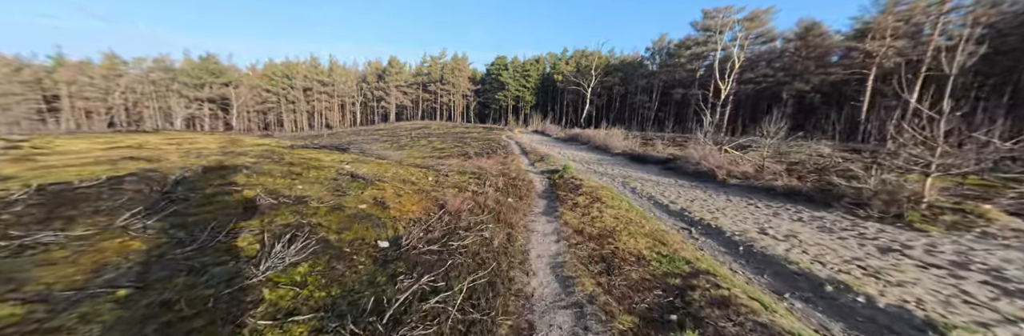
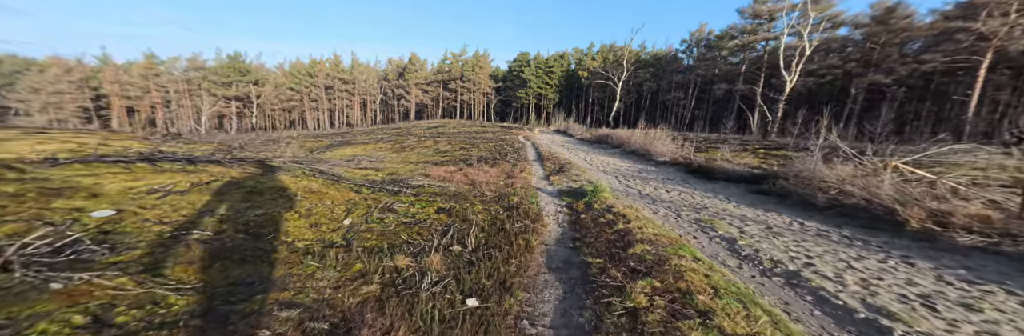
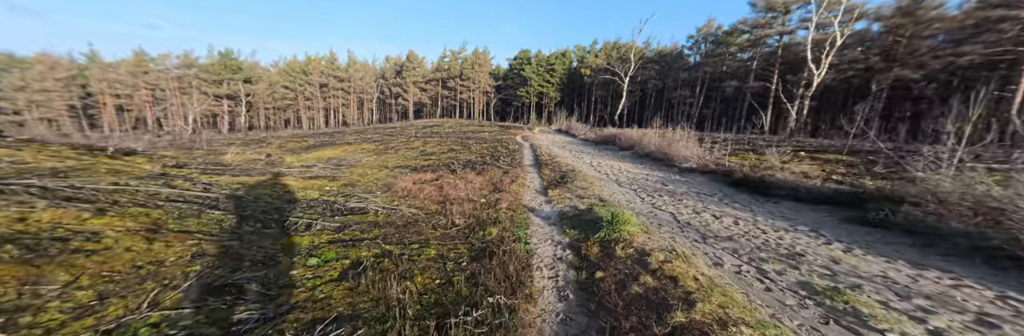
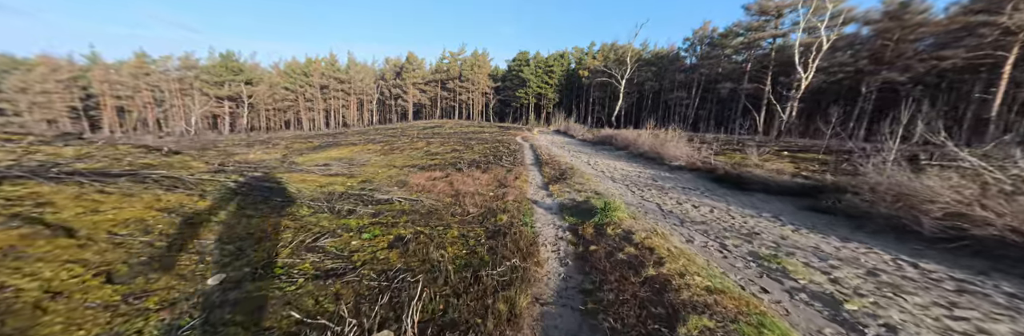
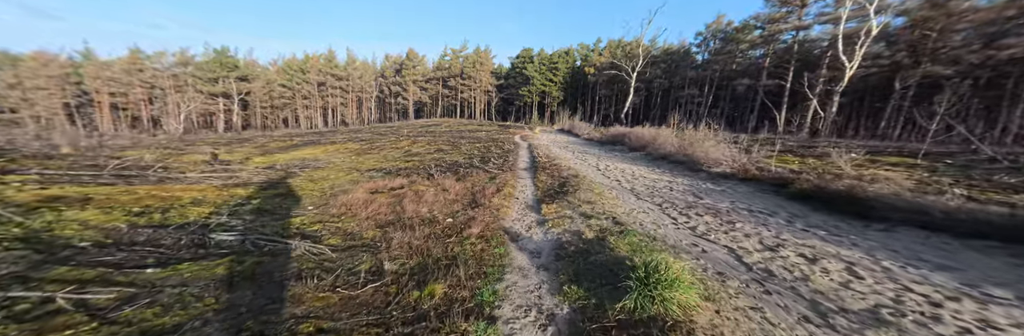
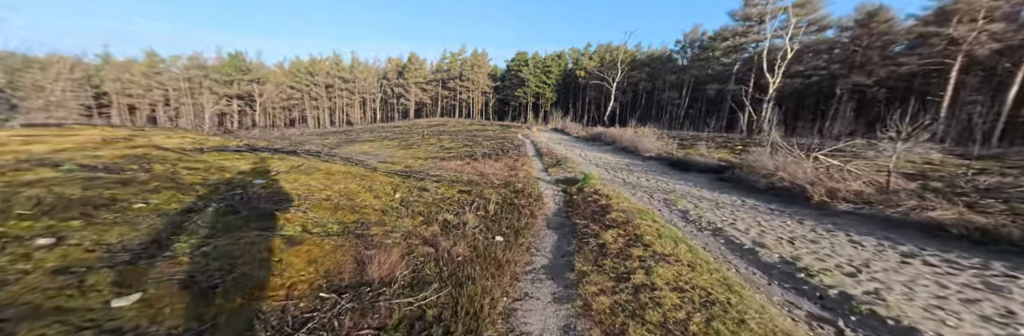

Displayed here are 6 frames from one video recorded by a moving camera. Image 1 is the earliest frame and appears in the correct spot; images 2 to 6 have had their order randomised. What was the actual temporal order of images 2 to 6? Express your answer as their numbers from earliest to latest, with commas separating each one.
6, 2, 4, 3, 5
